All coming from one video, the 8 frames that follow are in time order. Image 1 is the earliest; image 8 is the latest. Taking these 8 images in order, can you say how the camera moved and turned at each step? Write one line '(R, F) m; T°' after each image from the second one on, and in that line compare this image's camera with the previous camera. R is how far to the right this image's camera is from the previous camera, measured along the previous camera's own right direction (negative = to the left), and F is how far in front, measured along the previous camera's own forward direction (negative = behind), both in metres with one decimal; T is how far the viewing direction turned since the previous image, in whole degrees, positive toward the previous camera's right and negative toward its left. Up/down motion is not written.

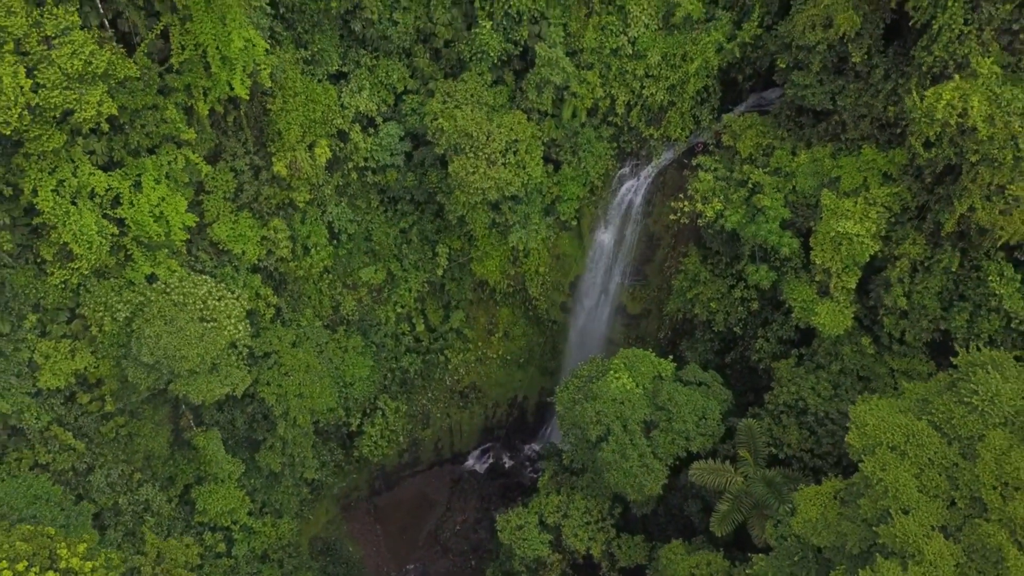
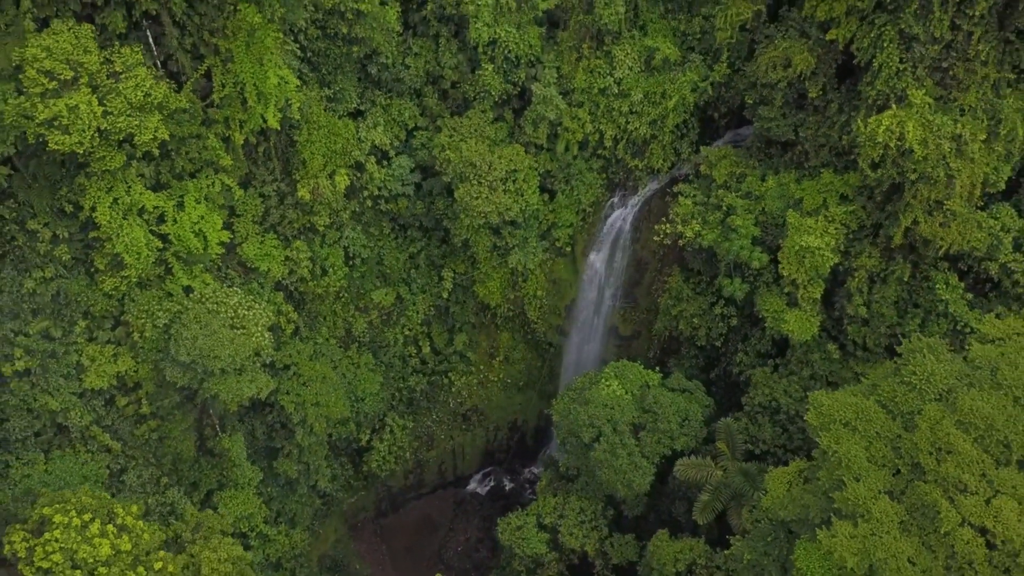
(+0.3, -1.1) m; -1°
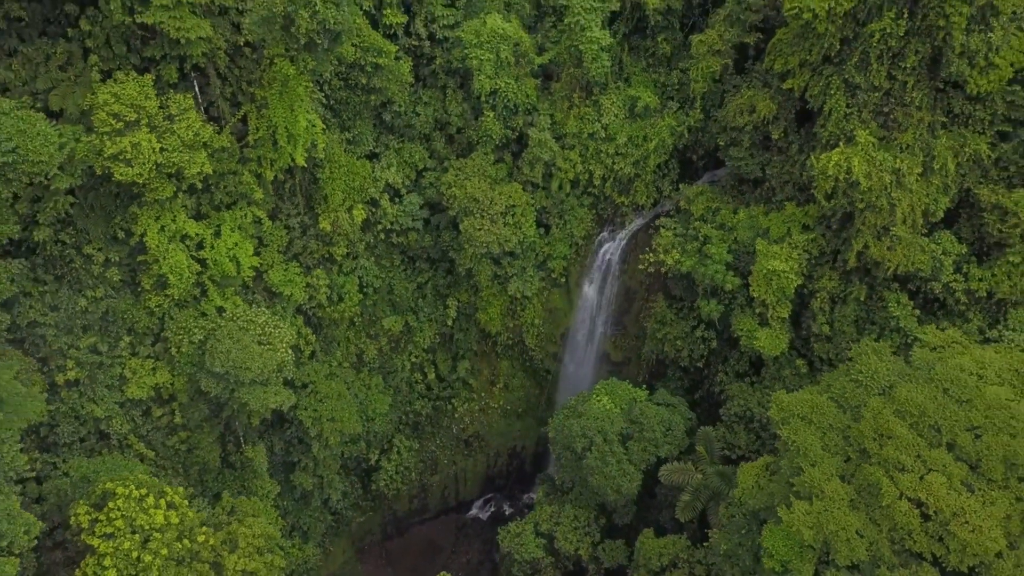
(0.0, -1.3) m; 0°
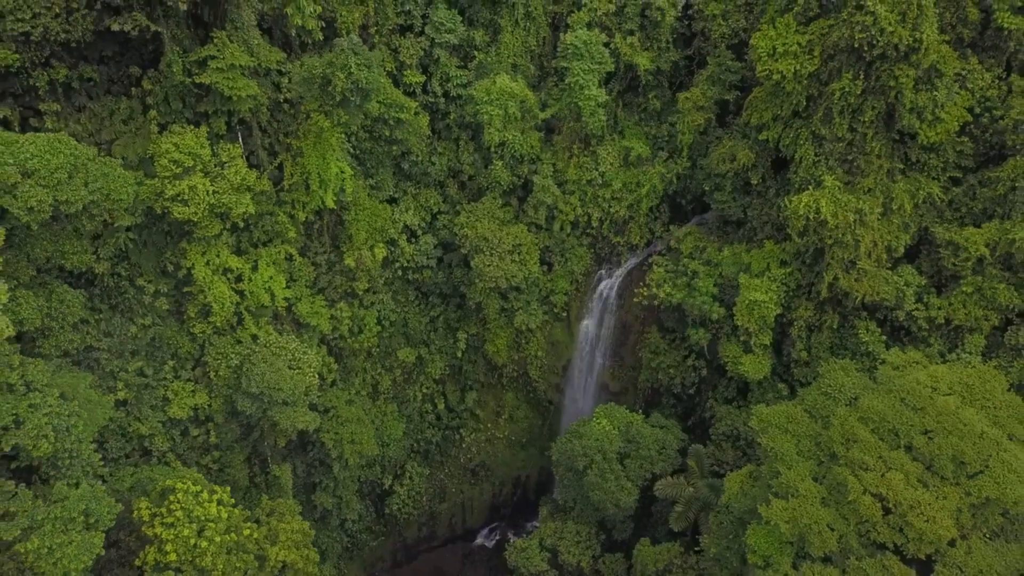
(-0.2, -1.3) m; 0°
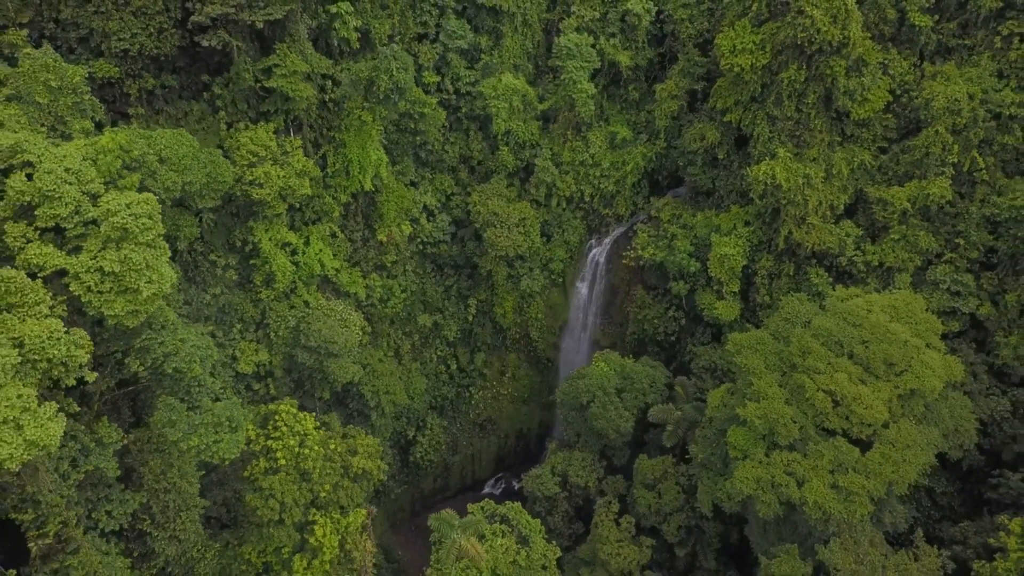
(-1.0, -2.6) m; +3°
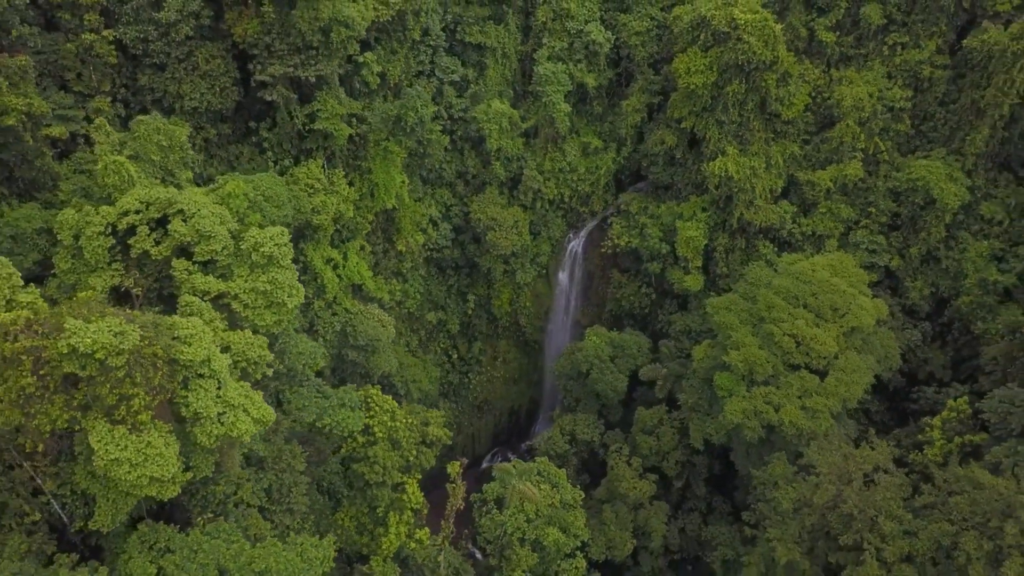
(-2.3, -2.9) m; +6°
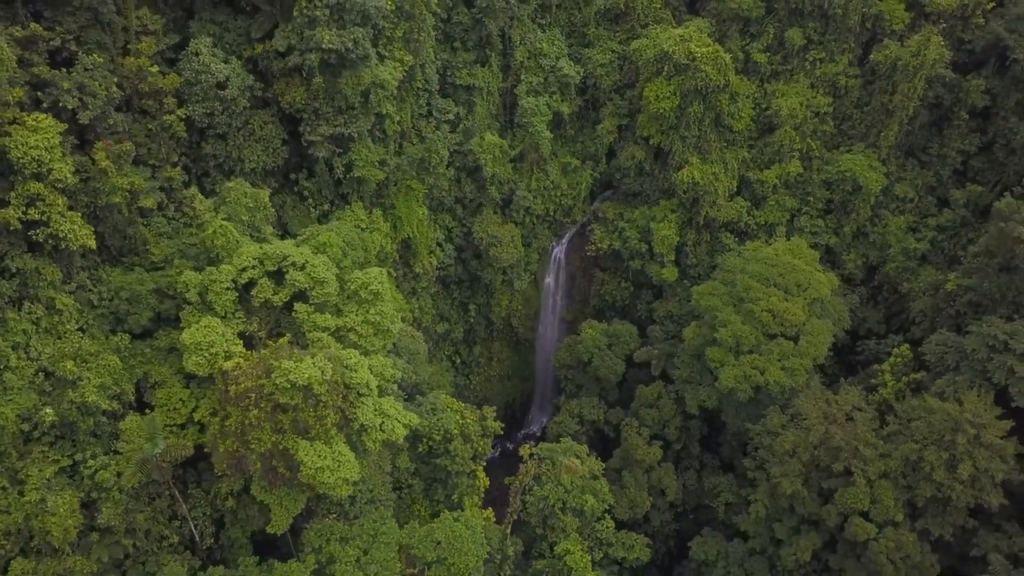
(-2.9, -2.7) m; +7°
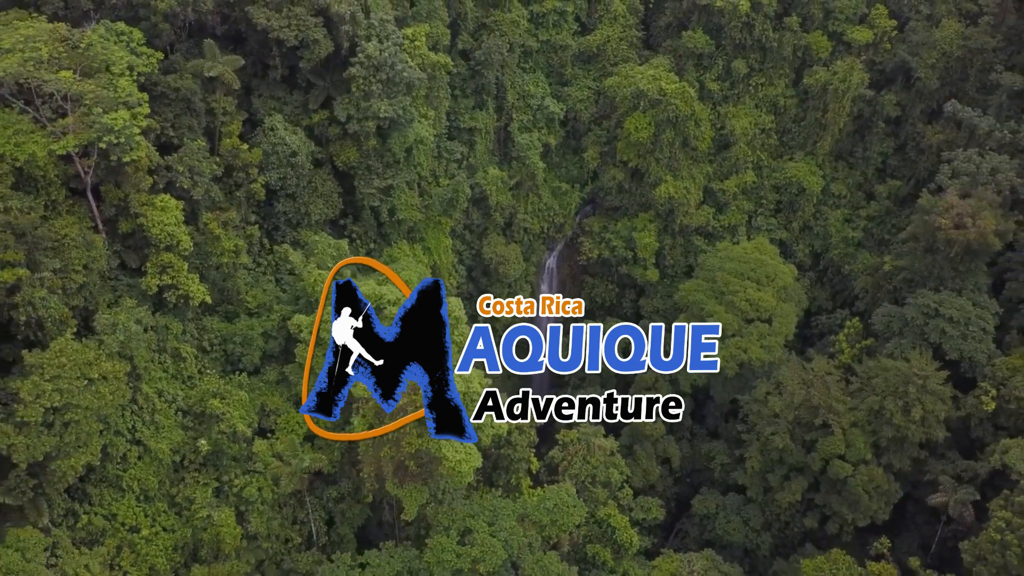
(-3.0, -3.3) m; +6°
